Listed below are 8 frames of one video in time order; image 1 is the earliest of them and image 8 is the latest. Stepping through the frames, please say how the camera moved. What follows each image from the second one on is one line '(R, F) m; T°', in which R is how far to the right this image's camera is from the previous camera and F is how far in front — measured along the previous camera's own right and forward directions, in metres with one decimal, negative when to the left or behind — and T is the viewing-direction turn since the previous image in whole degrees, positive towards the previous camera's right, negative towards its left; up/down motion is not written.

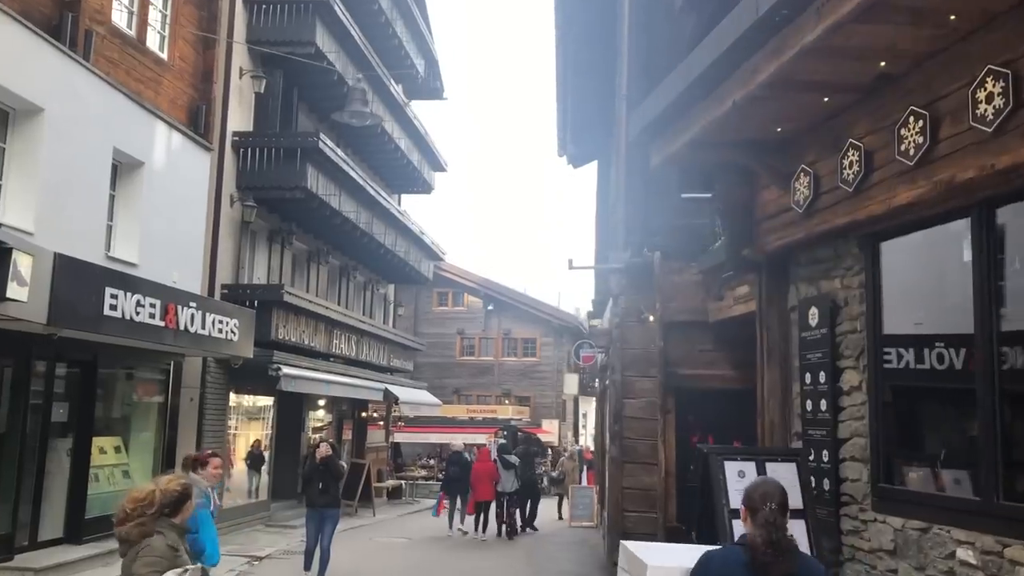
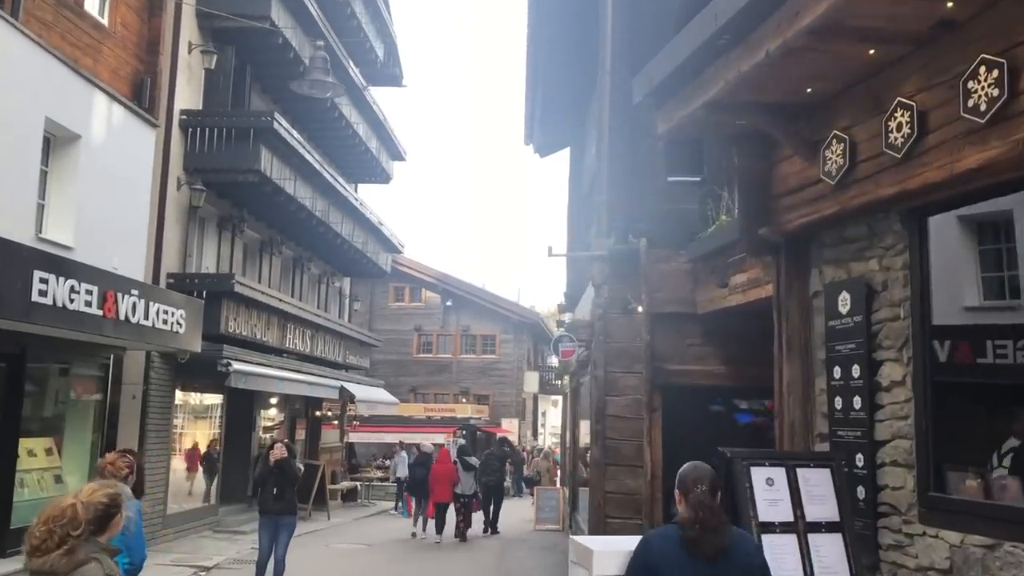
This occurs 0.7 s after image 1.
(-0.2, +0.9) m; +3°
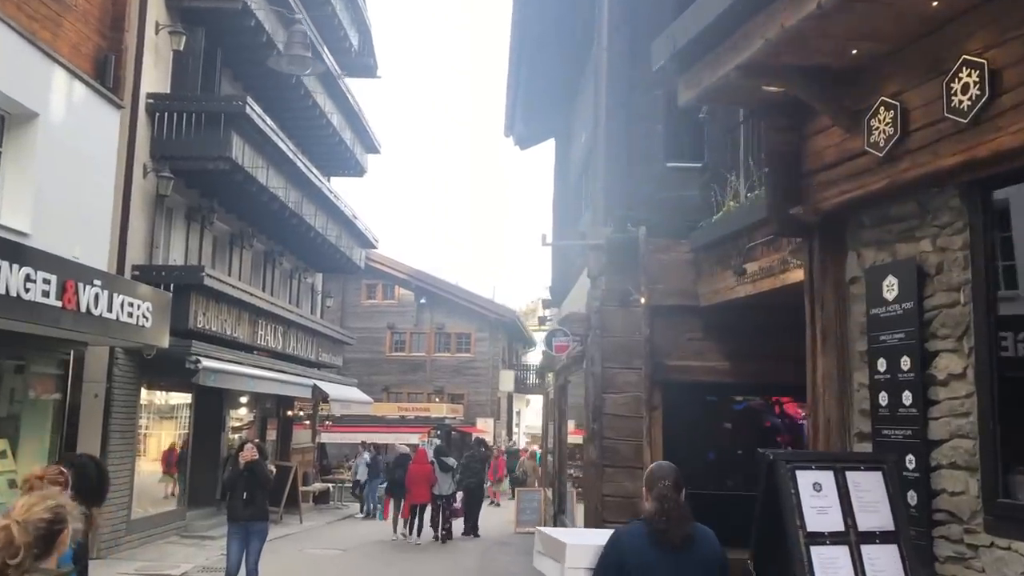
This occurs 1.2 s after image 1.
(-0.2, +0.6) m; +2°
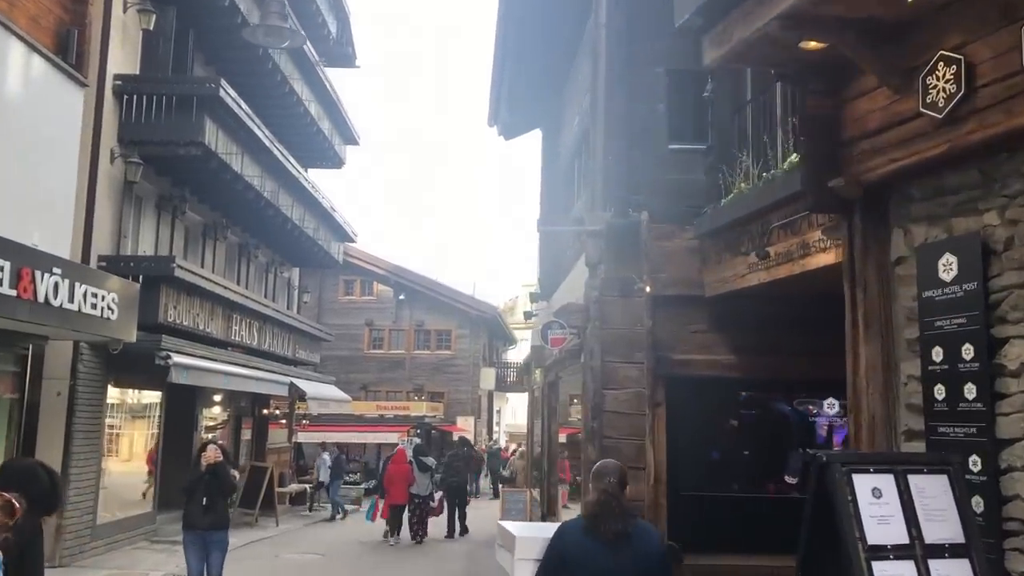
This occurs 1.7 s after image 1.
(-0.2, +0.7) m; +1°
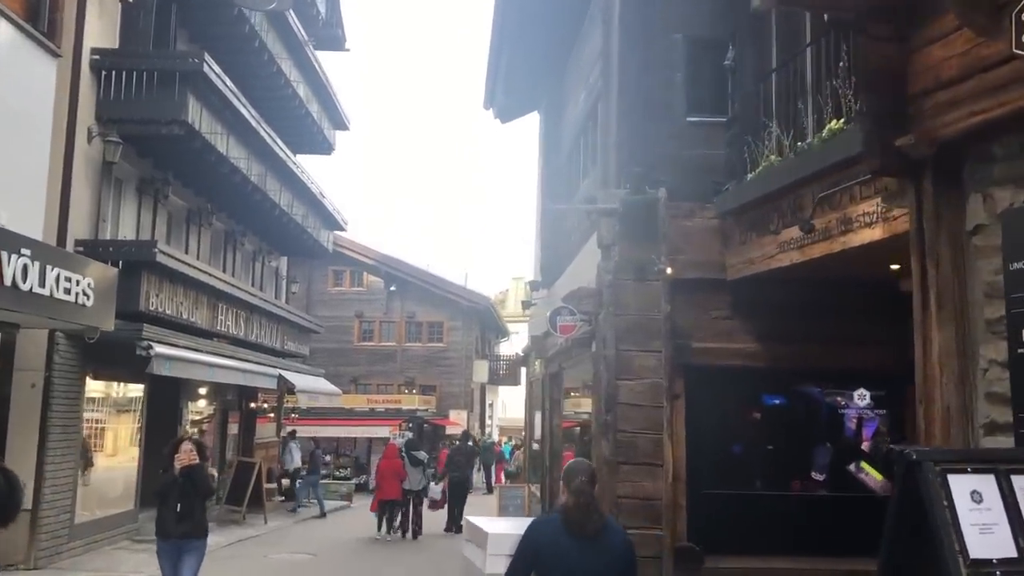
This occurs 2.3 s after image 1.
(-0.2, +0.7) m; +1°
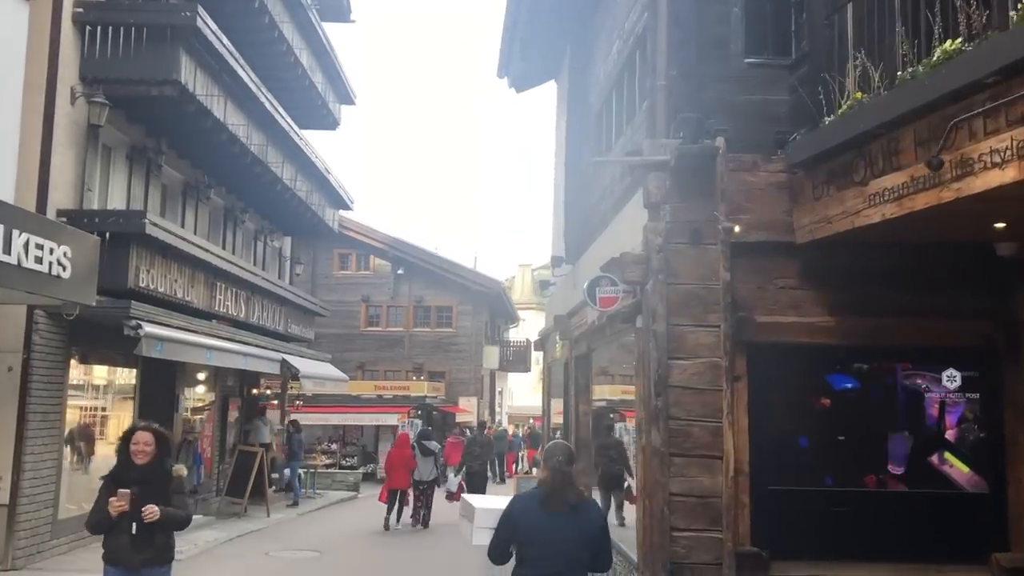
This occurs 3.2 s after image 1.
(-0.2, +1.2) m; 0°
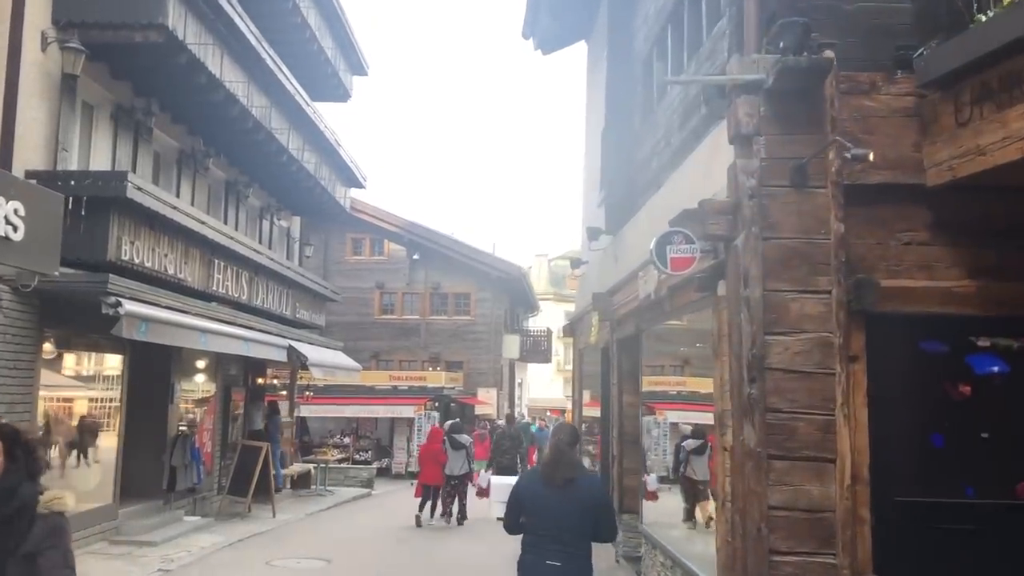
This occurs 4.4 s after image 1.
(-0.2, +1.6) m; -1°
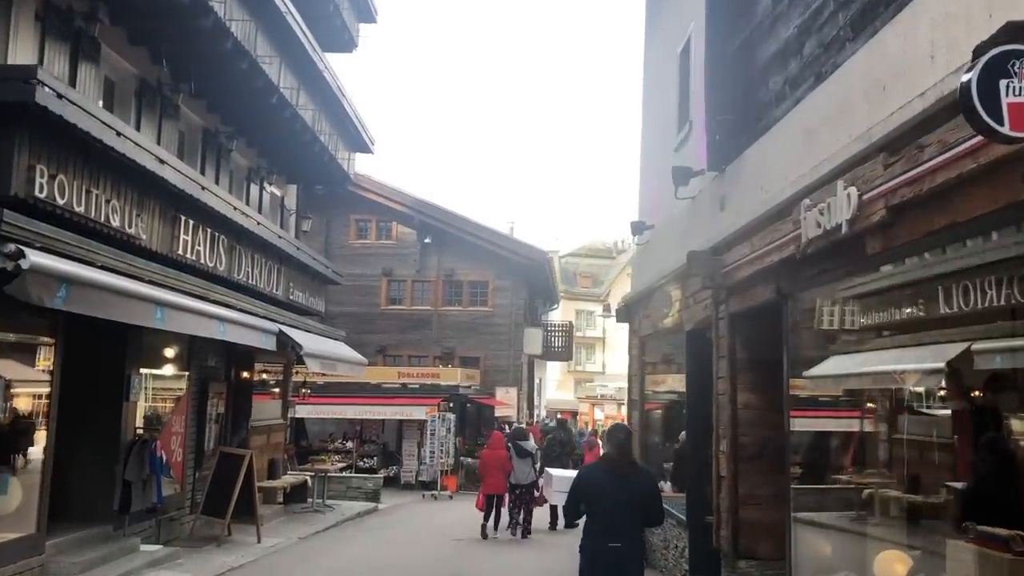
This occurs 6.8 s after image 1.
(-0.6, +3.2) m; 0°
